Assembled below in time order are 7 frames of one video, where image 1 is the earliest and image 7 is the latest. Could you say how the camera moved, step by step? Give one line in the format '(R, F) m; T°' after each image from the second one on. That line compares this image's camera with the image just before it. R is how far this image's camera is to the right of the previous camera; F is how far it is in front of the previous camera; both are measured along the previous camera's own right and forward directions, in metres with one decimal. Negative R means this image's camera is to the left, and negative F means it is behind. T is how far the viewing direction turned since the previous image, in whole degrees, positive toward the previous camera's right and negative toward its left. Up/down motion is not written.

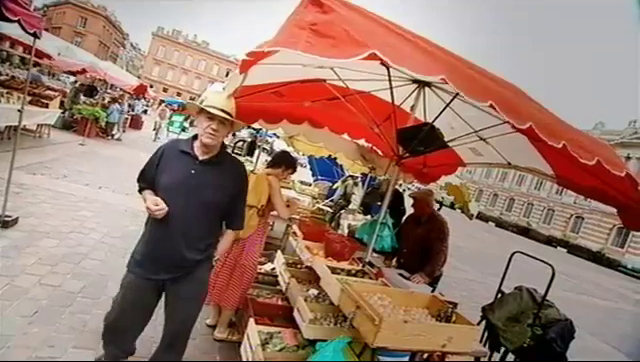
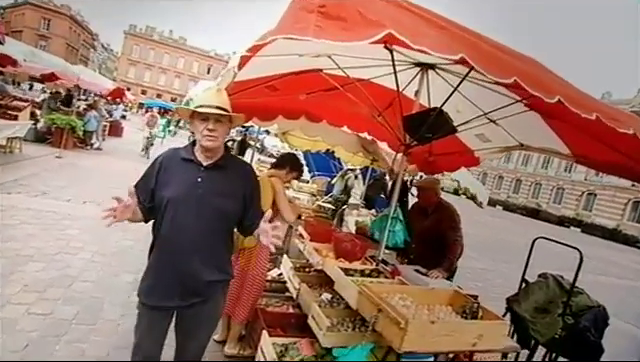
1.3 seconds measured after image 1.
(-0.2, +0.3) m; +3°
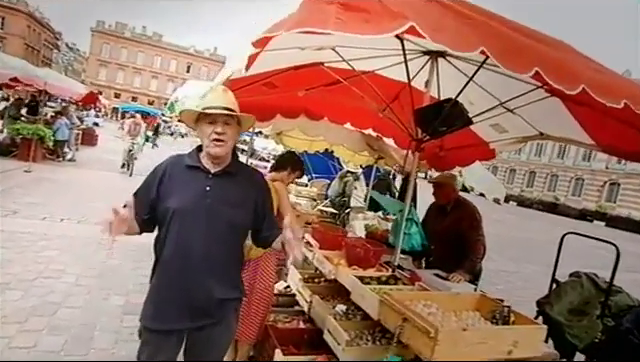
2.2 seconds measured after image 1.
(-0.3, +0.3) m; +4°
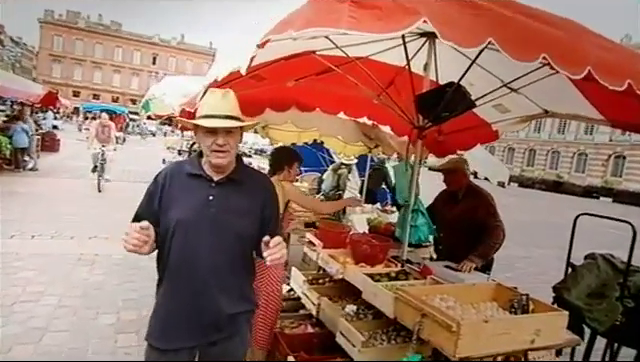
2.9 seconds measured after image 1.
(-0.3, +0.2) m; +4°
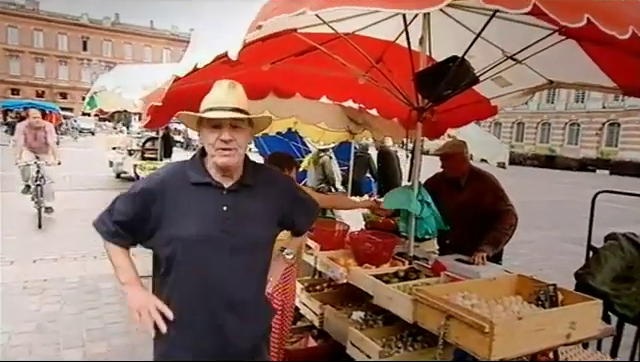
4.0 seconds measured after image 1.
(-0.4, +0.4) m; +9°
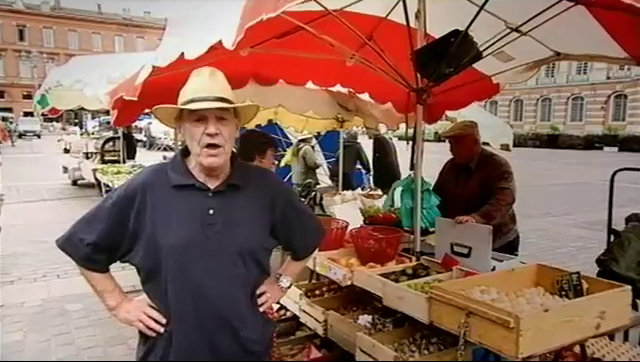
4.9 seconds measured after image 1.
(-0.2, +0.3) m; +4°
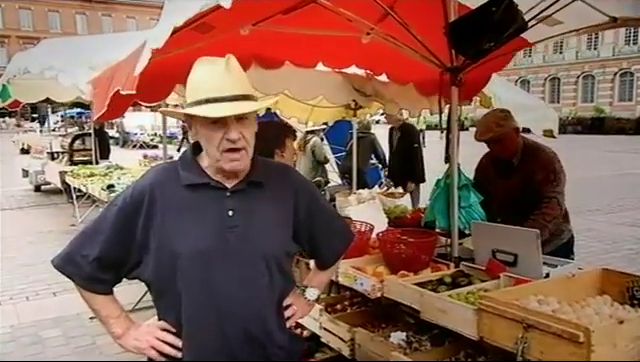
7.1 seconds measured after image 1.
(-0.1, +0.4) m; +1°
